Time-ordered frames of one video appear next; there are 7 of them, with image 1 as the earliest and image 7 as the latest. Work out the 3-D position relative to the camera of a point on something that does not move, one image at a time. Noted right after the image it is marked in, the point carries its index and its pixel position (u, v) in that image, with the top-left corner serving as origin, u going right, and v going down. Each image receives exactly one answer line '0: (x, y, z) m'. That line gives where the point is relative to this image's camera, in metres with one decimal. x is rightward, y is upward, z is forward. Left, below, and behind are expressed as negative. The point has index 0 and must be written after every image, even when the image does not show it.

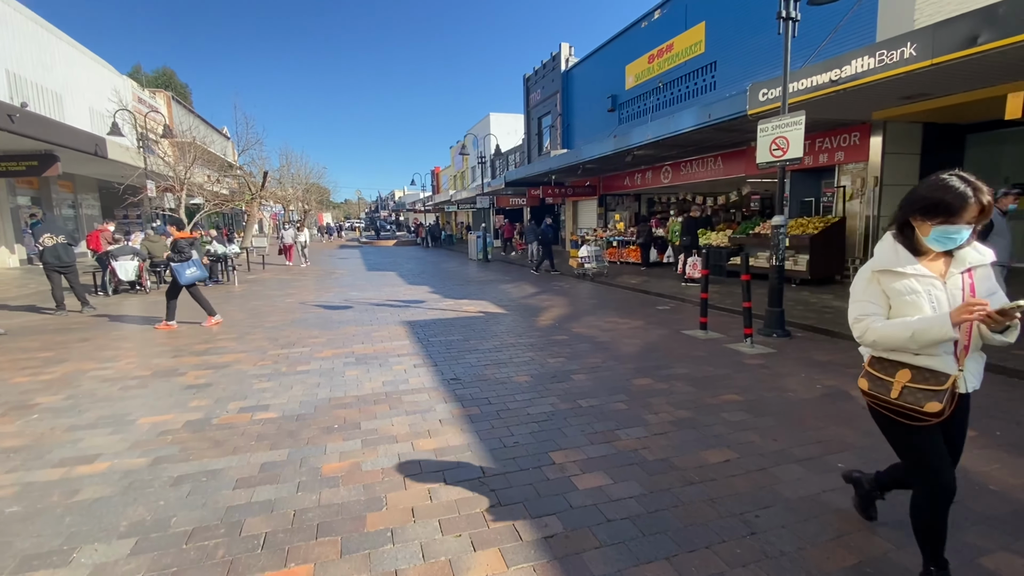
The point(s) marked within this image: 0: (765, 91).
0: (+4.6, +3.6, +8.6) m
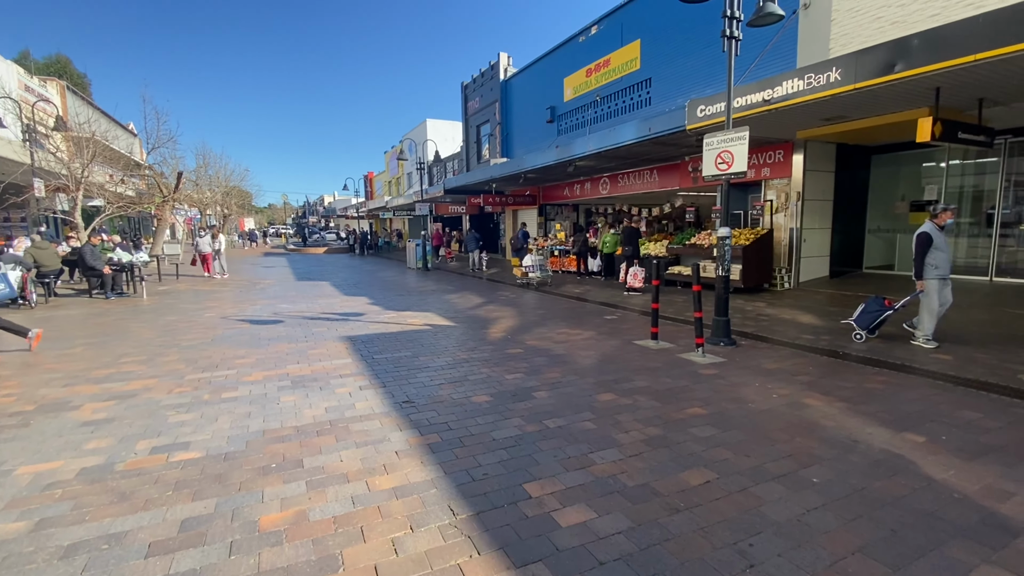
0: (+3.6, +3.4, +9.0) m
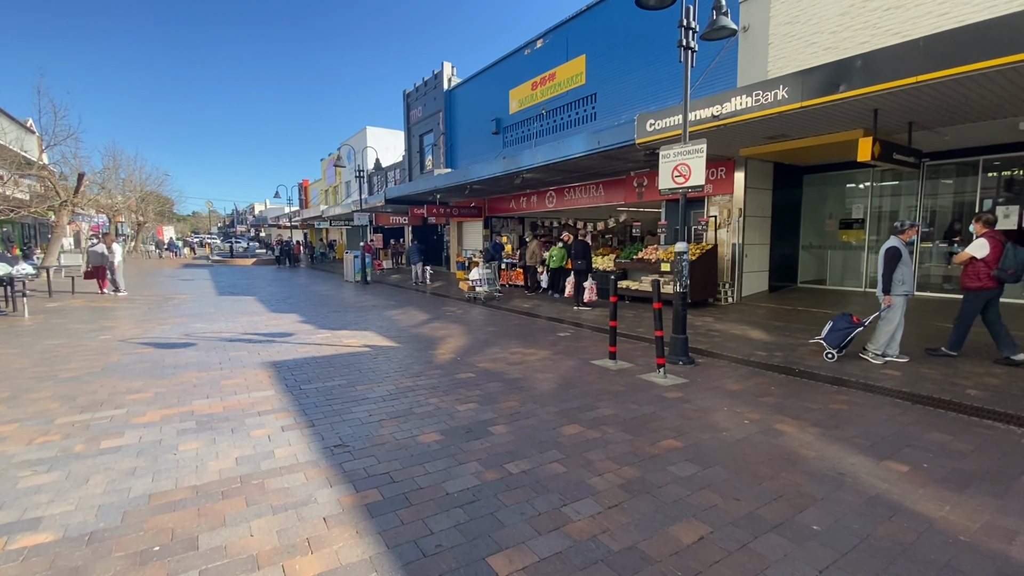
0: (+2.6, +3.1, +8.9) m
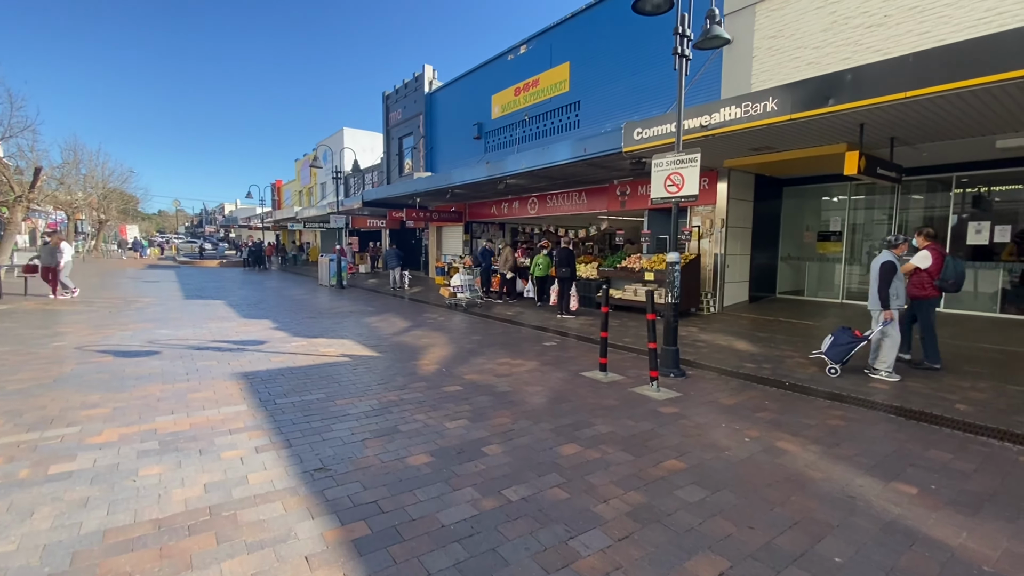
0: (+2.4, +2.9, +8.9) m
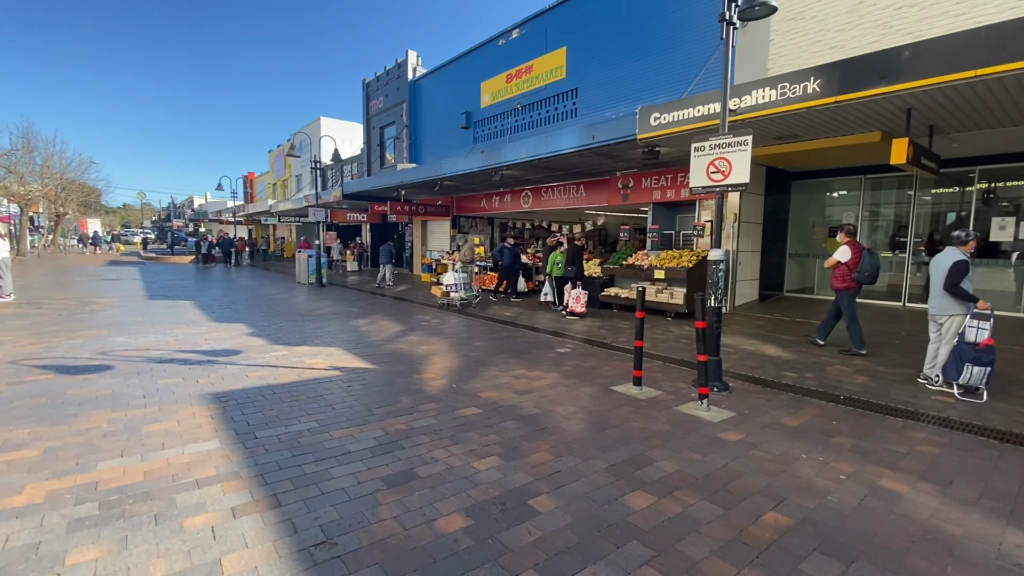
0: (+2.5, +2.9, +8.1) m
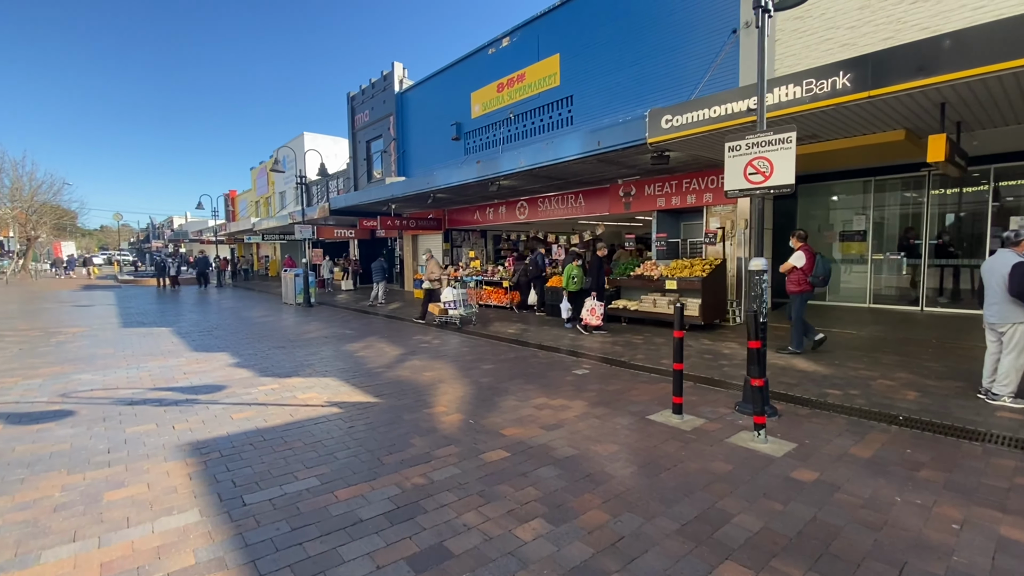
0: (+2.5, +2.7, +7.7) m
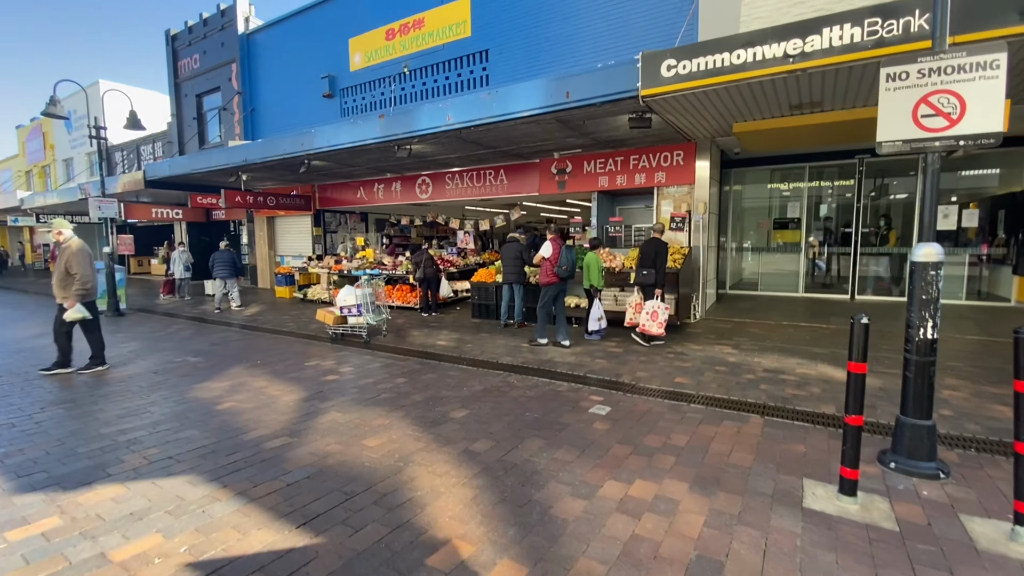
0: (+2.0, +2.8, +5.9) m
